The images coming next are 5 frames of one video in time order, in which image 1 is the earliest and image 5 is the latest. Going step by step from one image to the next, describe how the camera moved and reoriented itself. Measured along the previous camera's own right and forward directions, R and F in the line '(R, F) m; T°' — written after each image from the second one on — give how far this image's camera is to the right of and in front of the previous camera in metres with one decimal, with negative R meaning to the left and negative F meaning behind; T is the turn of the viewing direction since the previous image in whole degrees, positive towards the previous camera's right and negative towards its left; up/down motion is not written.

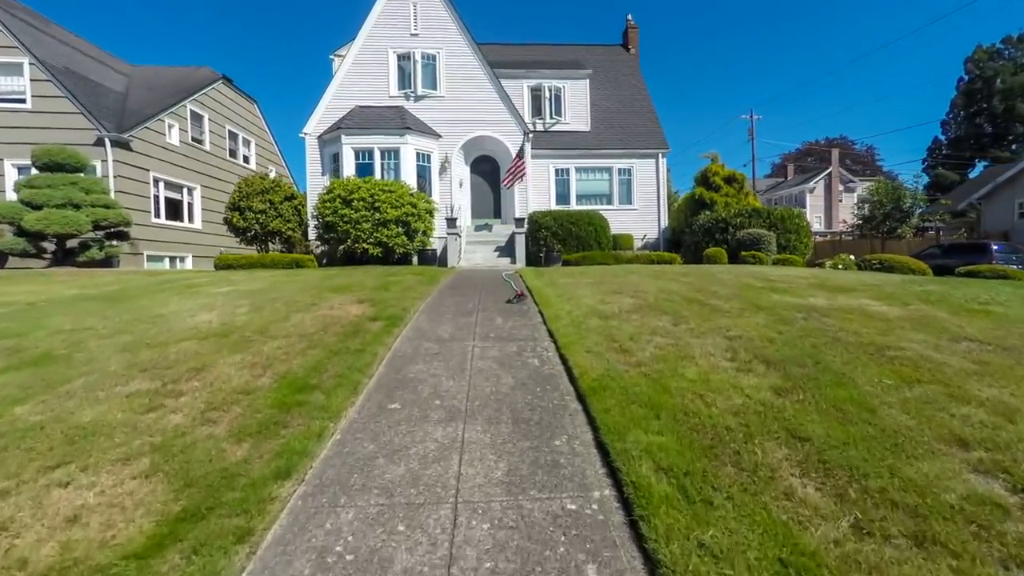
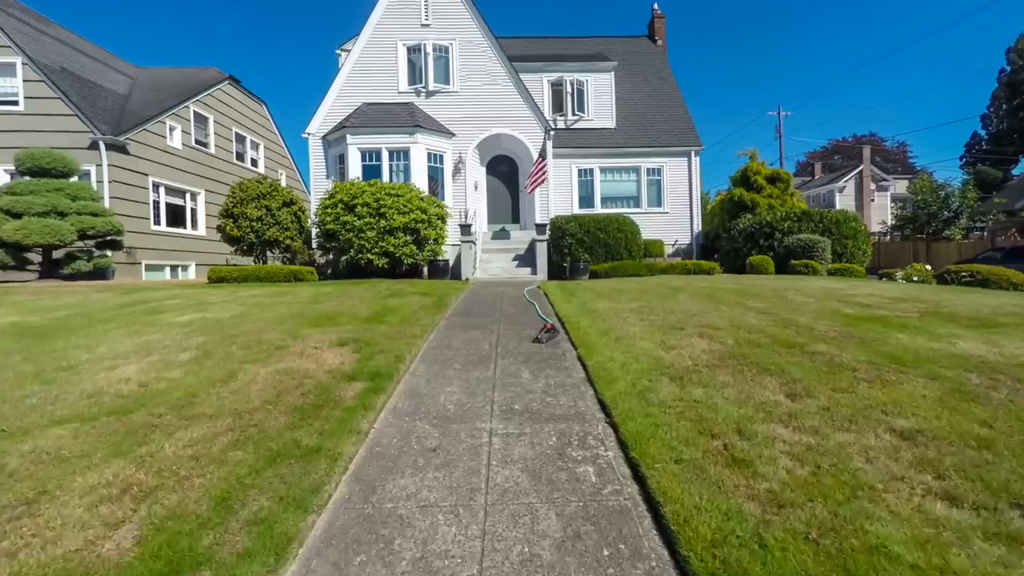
(-0.1, +1.7) m; -2°
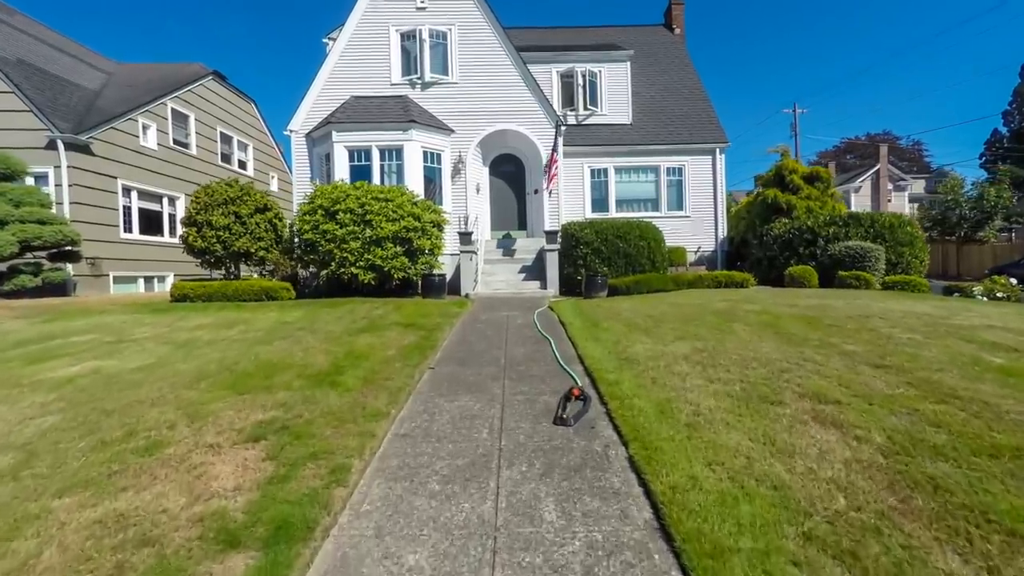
(0.0, +1.9) m; -1°
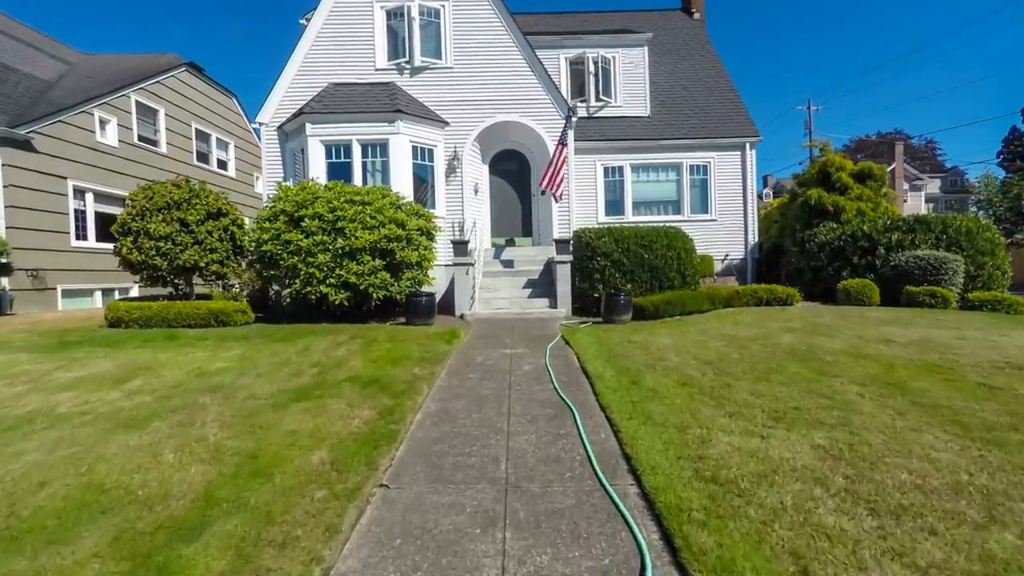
(0.0, +2.2) m; 0°
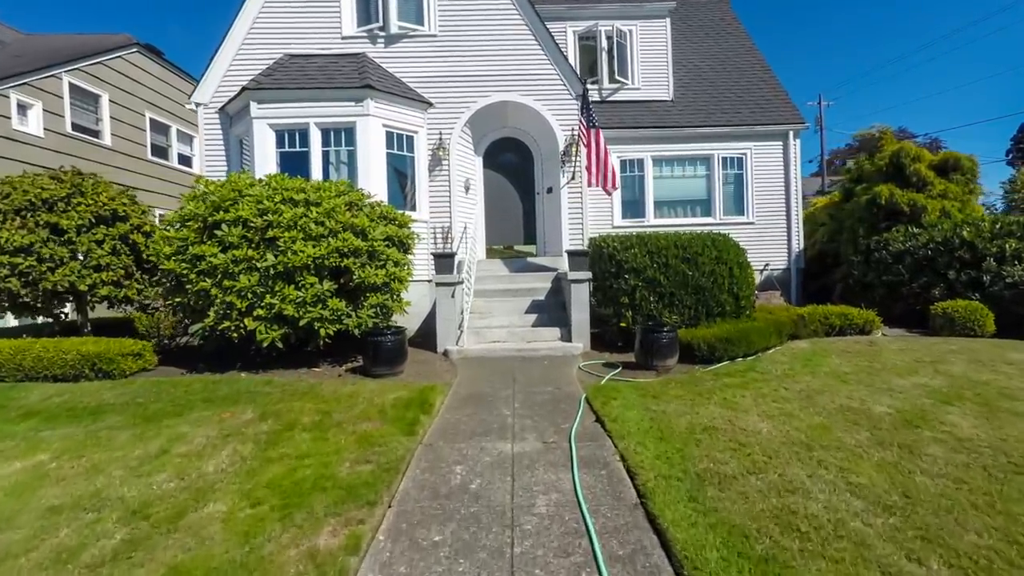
(0.0, +2.9) m; 0°
